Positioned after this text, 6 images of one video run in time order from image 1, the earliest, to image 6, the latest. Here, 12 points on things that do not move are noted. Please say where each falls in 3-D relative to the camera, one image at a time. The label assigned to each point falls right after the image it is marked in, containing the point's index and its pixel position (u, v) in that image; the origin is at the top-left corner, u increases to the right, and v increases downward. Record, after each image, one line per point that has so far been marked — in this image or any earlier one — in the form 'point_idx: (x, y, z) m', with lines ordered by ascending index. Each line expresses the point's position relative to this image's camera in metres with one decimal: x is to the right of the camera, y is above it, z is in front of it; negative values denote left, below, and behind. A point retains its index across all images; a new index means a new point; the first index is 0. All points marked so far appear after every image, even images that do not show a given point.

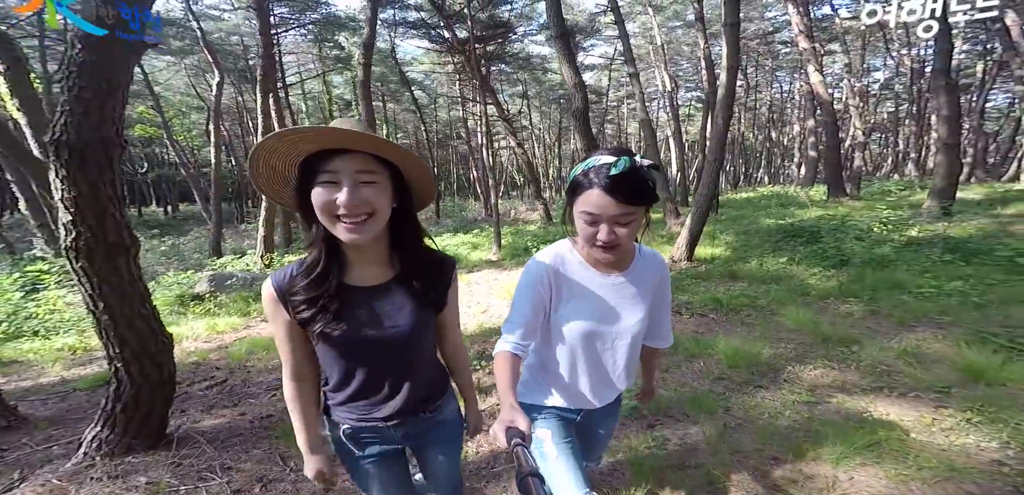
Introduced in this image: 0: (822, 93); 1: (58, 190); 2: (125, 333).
0: (+9.7, +4.8, +13.5) m
1: (-1.8, +0.3, +2.0) m
2: (-1.8, -0.4, +2.1) m
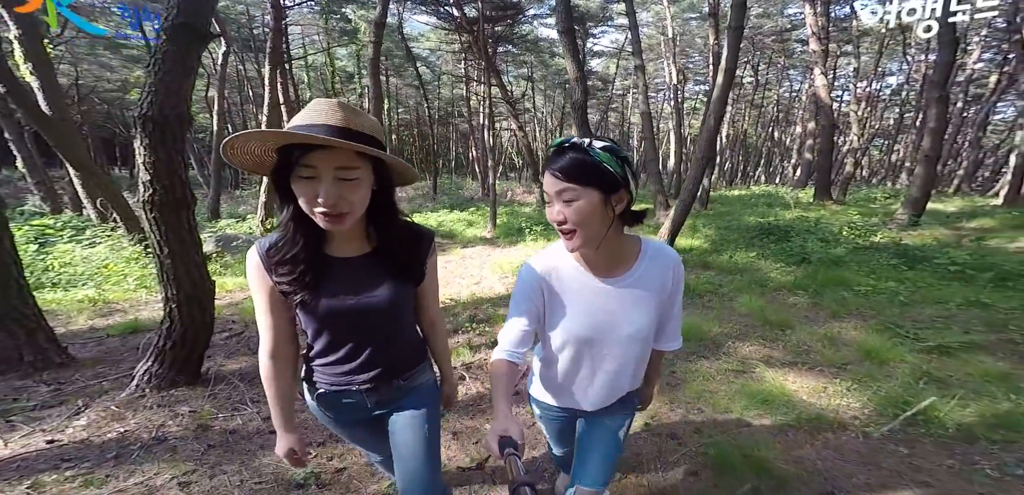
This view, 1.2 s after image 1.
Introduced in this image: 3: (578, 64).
0: (+9.8, +4.8, +14.0) m
1: (-1.9, +0.5, +2.5) m
2: (-1.9, -0.1, +2.7) m
3: (+0.9, +2.5, +6.1) m
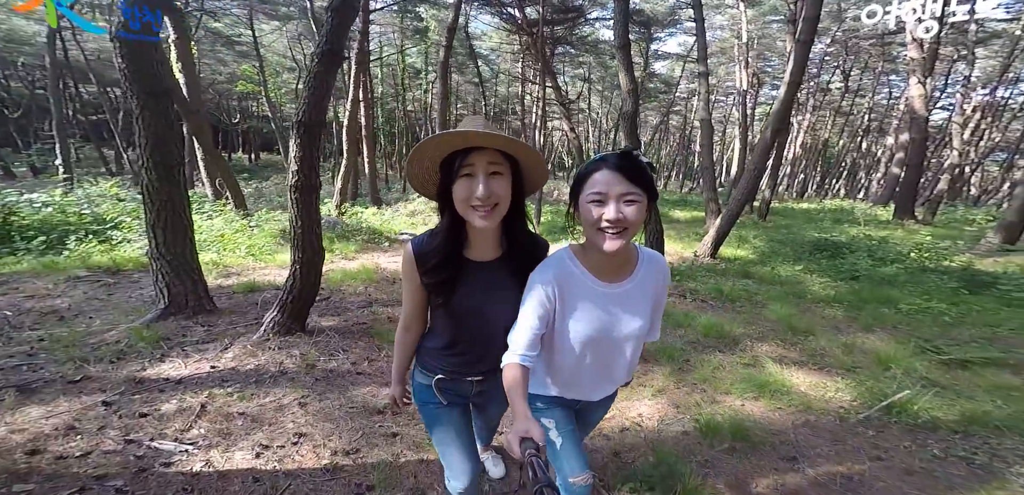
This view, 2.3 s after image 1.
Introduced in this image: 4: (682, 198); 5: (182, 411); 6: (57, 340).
0: (+11.7, +4.2, +13.2) m
1: (-1.6, +0.7, +3.3) m
2: (-1.6, 0.0, +3.4) m
3: (+1.7, +2.5, +6.5) m
4: (+6.7, +1.9, +17.6) m
5: (-1.8, -0.9, +2.6) m
6: (-3.5, -0.7, +3.6) m
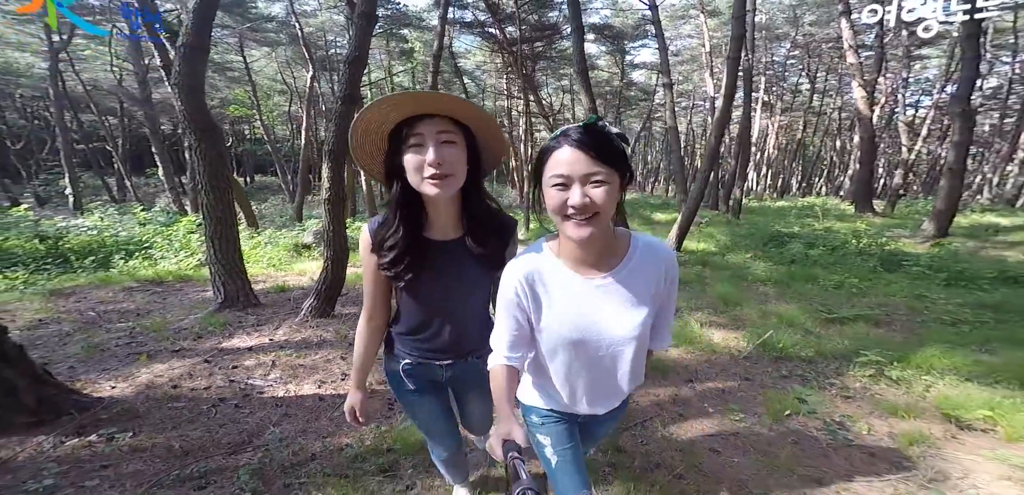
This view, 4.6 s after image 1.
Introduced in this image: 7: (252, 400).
0: (+11.2, +4.5, +14.5) m
1: (-1.8, +0.7, +4.3) m
2: (-1.8, 0.0, +4.5) m
3: (+1.4, +2.5, +7.7) m
4: (+6.3, +1.9, +18.7) m
5: (-2.0, -0.9, +3.6) m
6: (-3.7, -0.8, +4.6) m
7: (-1.7, -1.0, +3.0) m
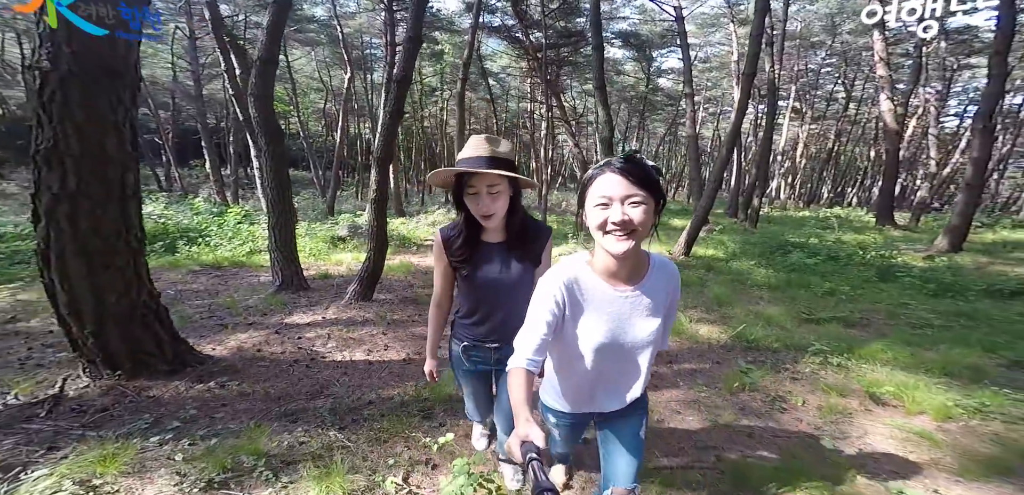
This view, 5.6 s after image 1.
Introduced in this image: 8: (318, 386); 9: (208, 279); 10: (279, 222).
0: (+12.0, +4.1, +14.7) m
1: (-1.6, +0.8, +5.2) m
2: (-1.6, +0.1, +5.3) m
3: (+1.8, +2.5, +8.3) m
4: (+7.1, +1.7, +19.1) m
5: (-1.9, -0.9, +4.4) m
6: (-3.5, -0.7, +5.4) m
7: (-1.7, -1.0, +3.8) m
8: (-1.5, -1.0, +3.4) m
9: (-4.7, -0.5, +6.9) m
10: (-3.0, +0.3, +5.7) m
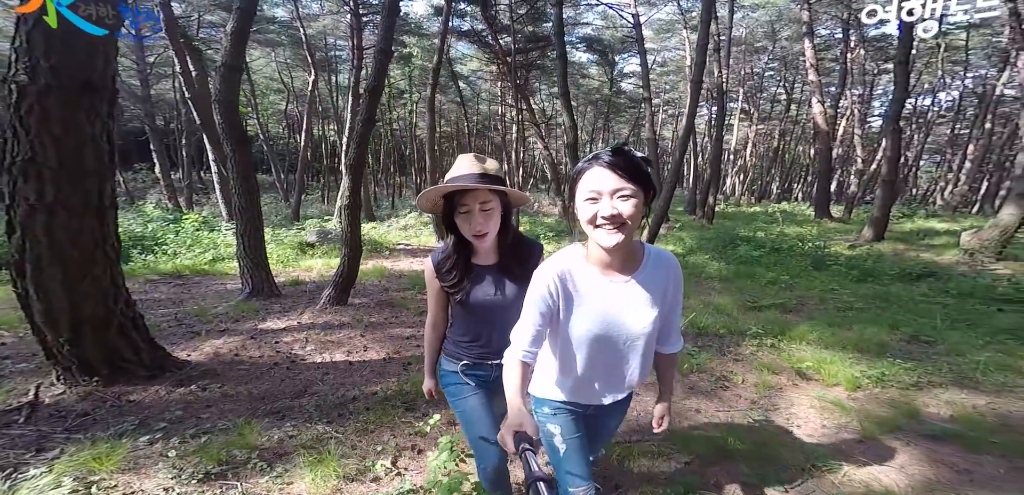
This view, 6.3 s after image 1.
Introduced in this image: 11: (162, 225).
0: (+10.7, +4.4, +15.9) m
1: (-2.0, +0.7, +5.3) m
2: (-2.0, 0.0, +5.4) m
3: (+1.1, +2.5, +8.7) m
4: (+5.6, +1.9, +19.9) m
5: (-2.2, -0.9, +4.6) m
6: (-3.9, -0.8, +5.5) m
7: (-1.9, -1.0, +4.0) m
8: (-1.7, -1.1, +3.6) m
9: (-5.1, -0.6, +6.8) m
10: (-3.4, +0.2, +5.7) m
11: (-8.4, +0.5, +10.7) m
